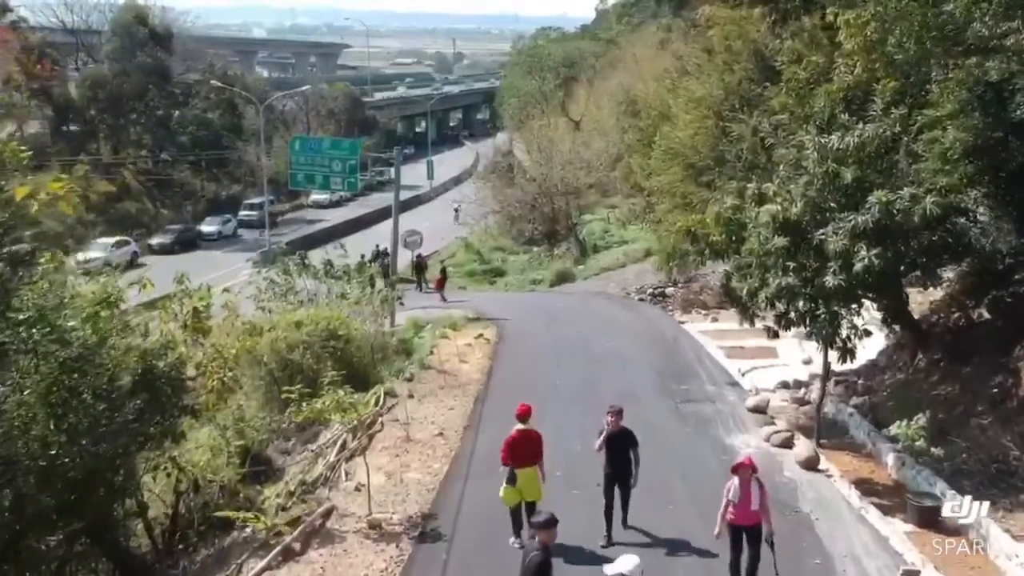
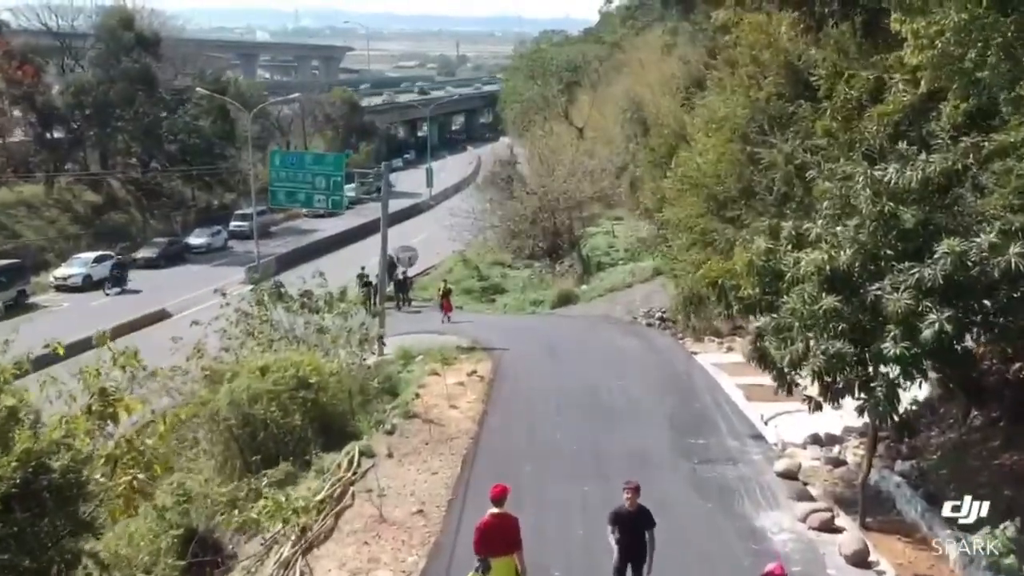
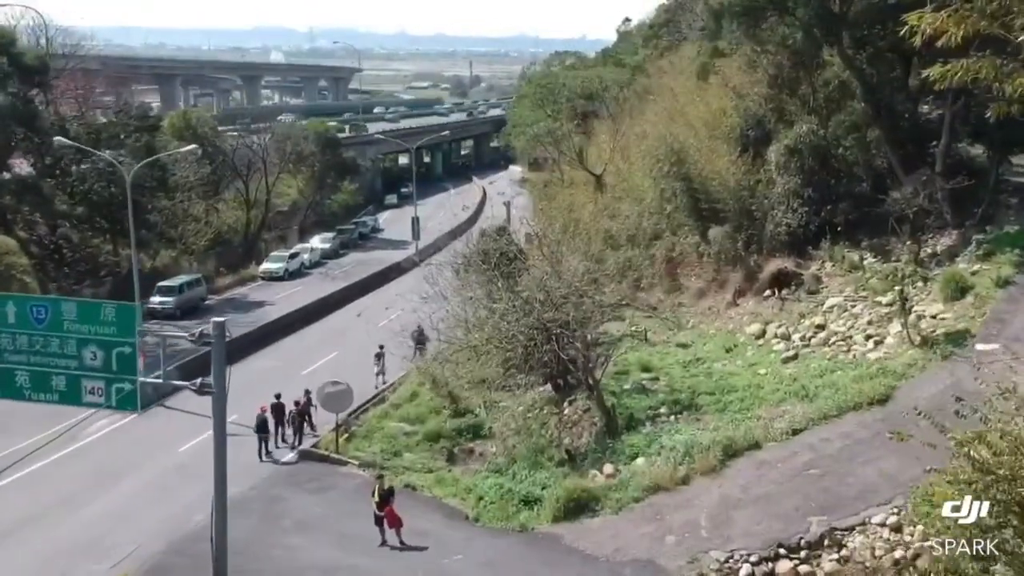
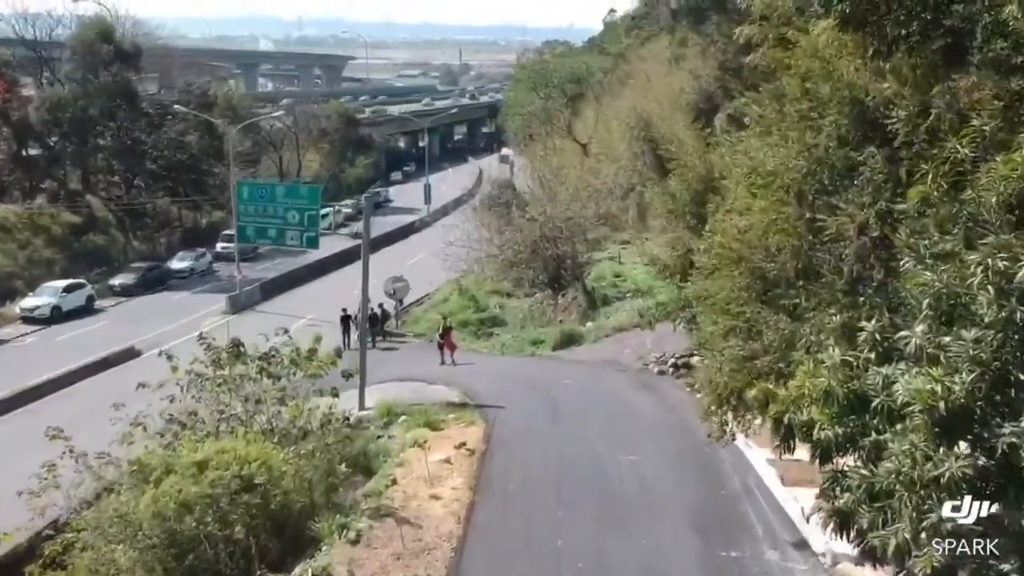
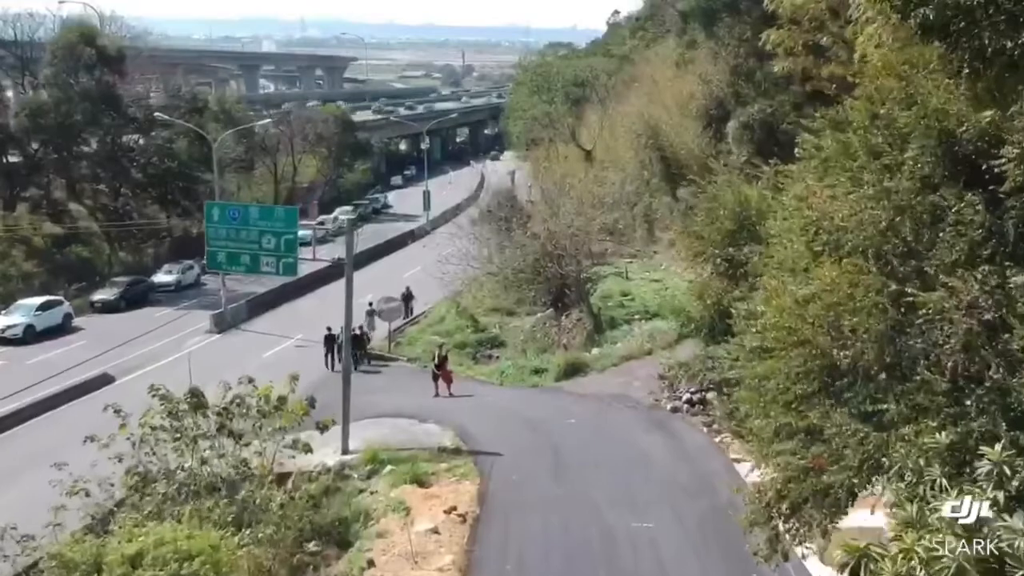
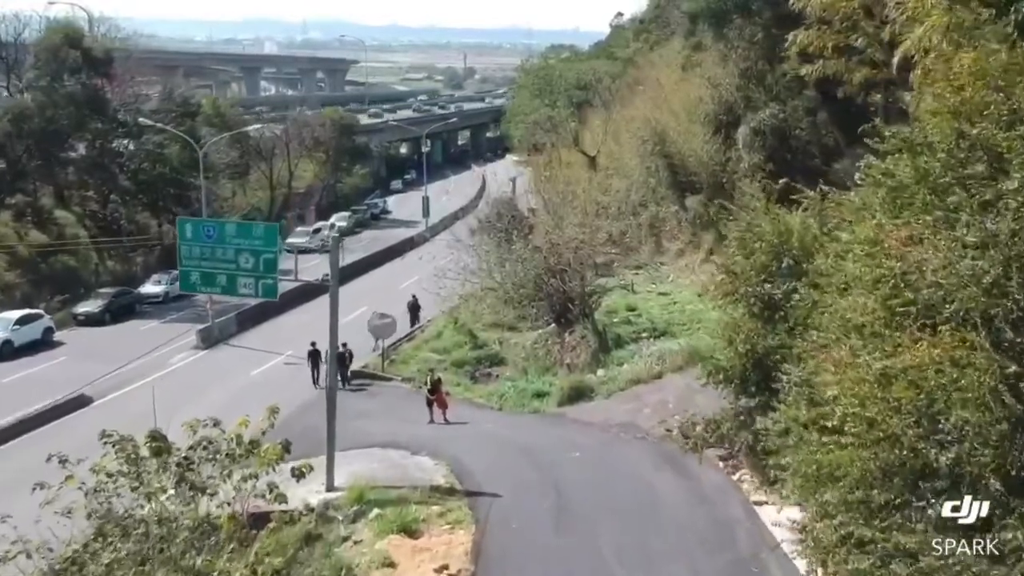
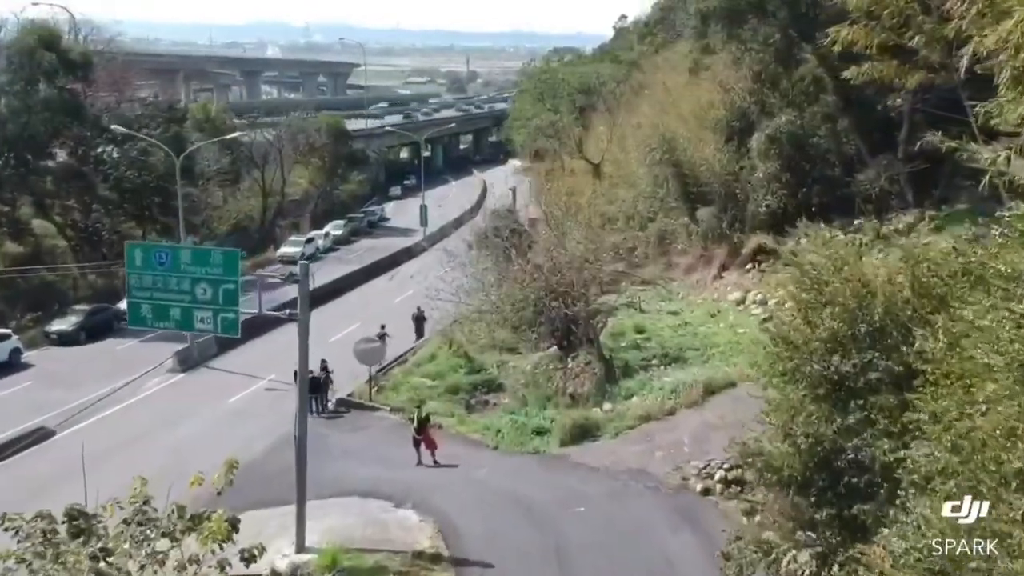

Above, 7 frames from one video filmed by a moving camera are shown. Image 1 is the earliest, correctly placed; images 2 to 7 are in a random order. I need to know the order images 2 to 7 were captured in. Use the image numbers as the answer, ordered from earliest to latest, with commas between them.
2, 4, 5, 6, 7, 3
